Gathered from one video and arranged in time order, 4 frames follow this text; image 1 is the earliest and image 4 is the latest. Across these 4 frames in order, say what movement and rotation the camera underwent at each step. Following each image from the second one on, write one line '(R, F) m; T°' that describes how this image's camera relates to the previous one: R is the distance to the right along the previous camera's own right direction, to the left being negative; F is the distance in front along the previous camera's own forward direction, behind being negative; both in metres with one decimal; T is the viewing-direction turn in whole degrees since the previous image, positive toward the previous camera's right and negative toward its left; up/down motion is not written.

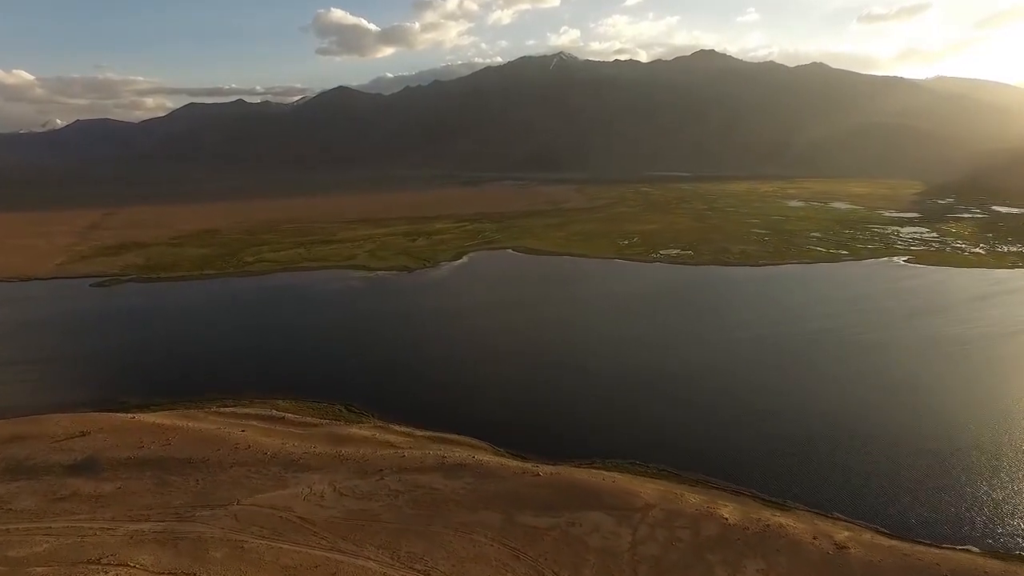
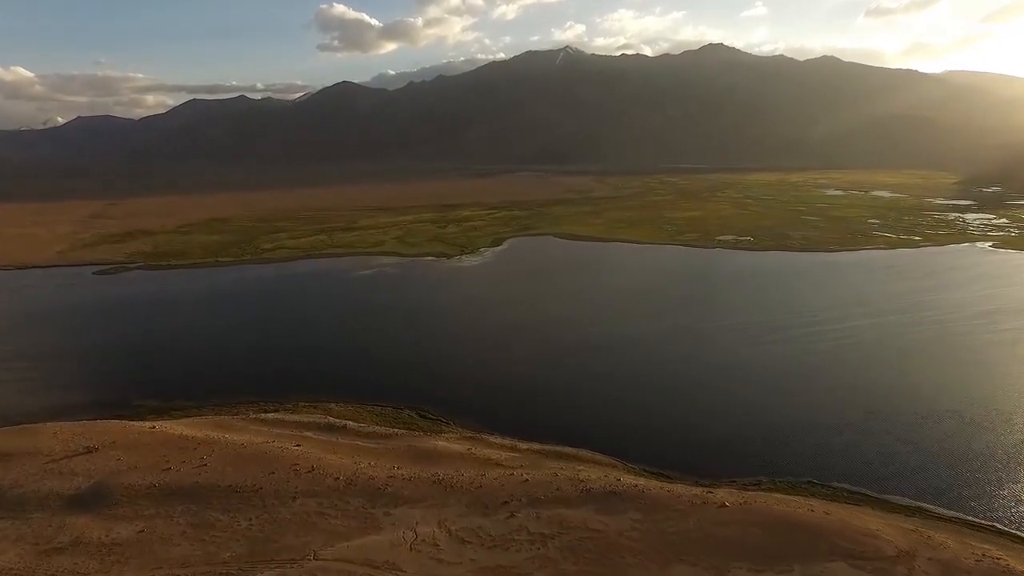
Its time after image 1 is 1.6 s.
(-3.5, +4.9) m; 0°
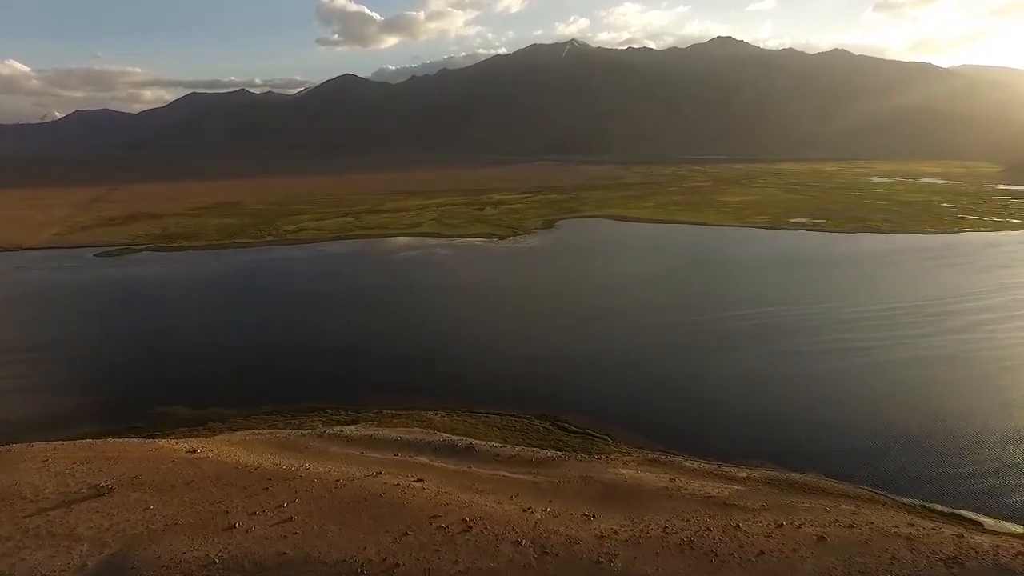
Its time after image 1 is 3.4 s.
(-3.9, +5.4) m; 0°
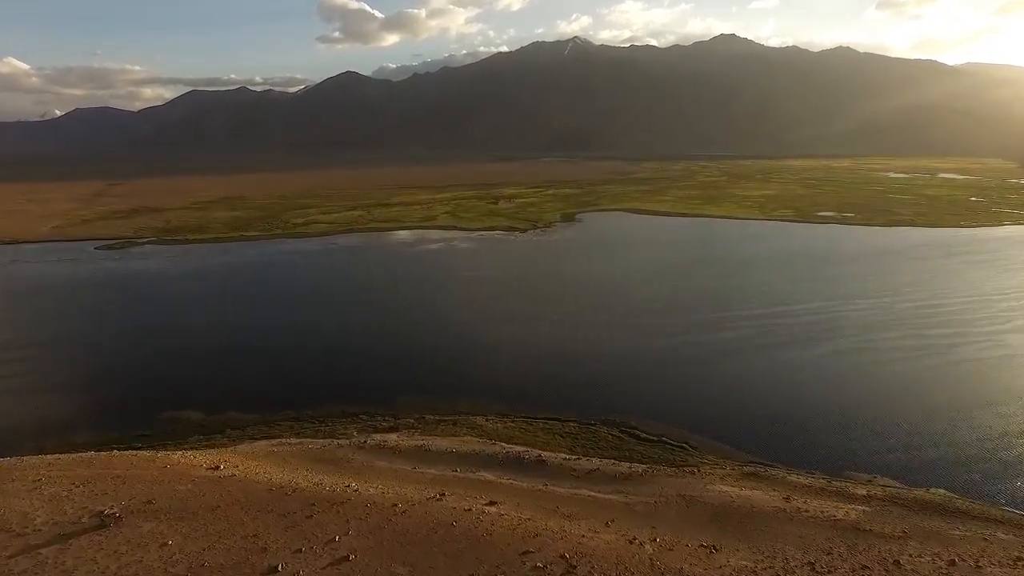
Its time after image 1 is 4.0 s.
(-1.2, +1.8) m; 0°
